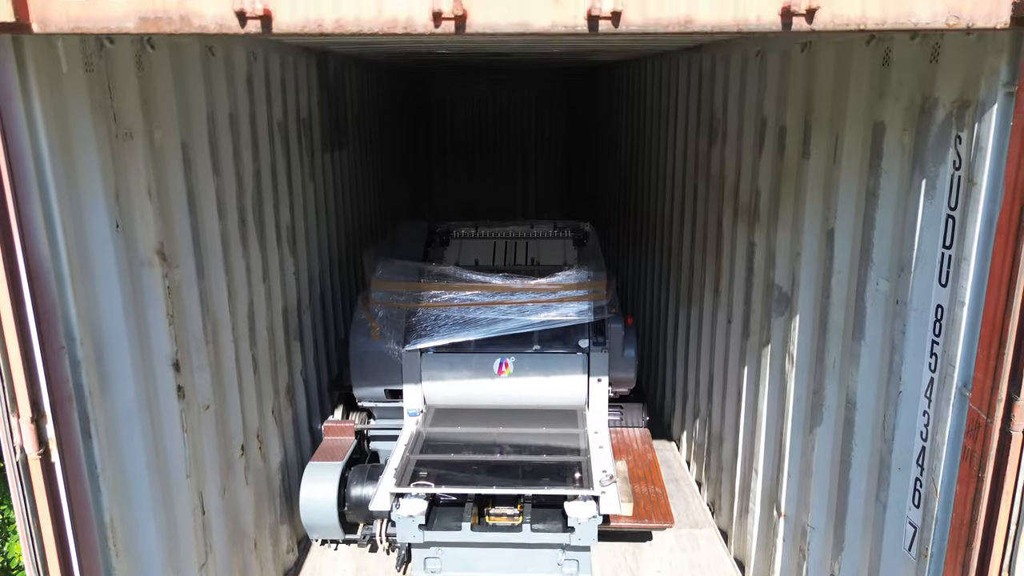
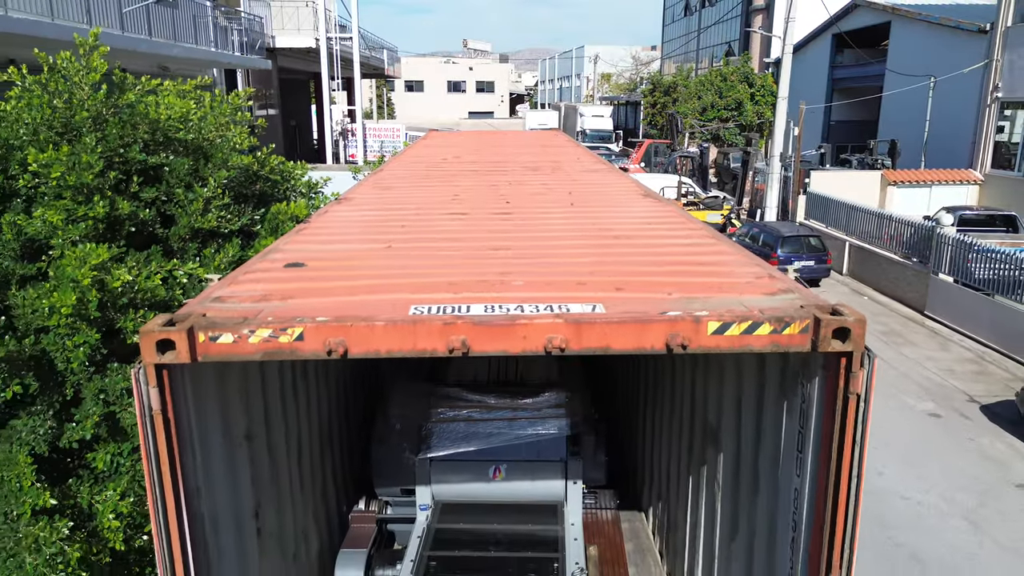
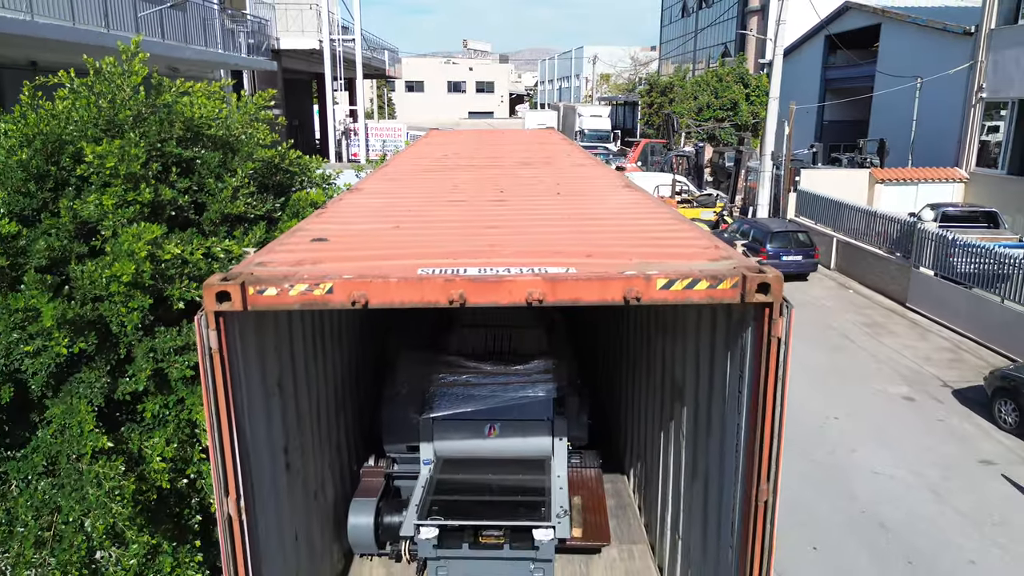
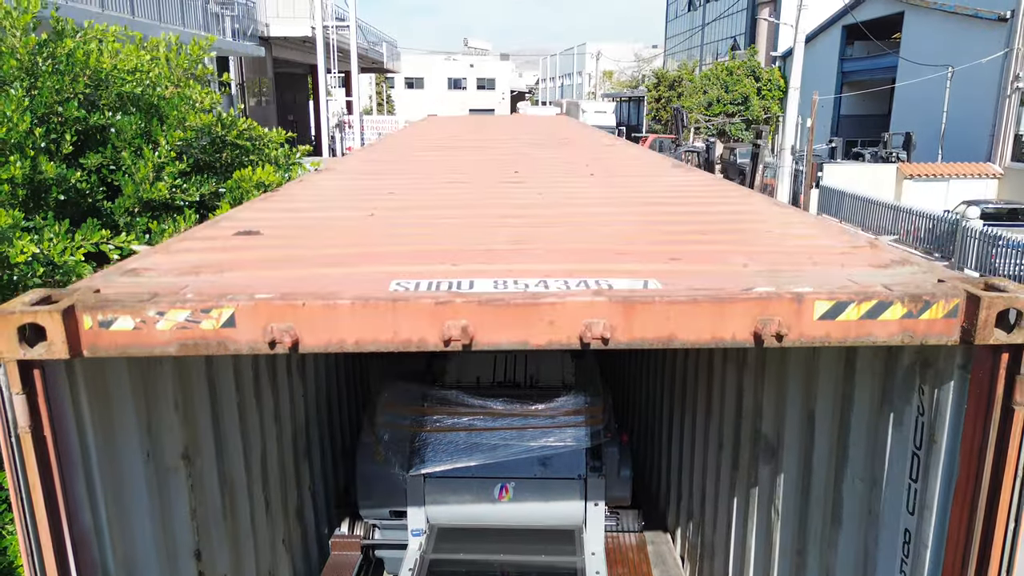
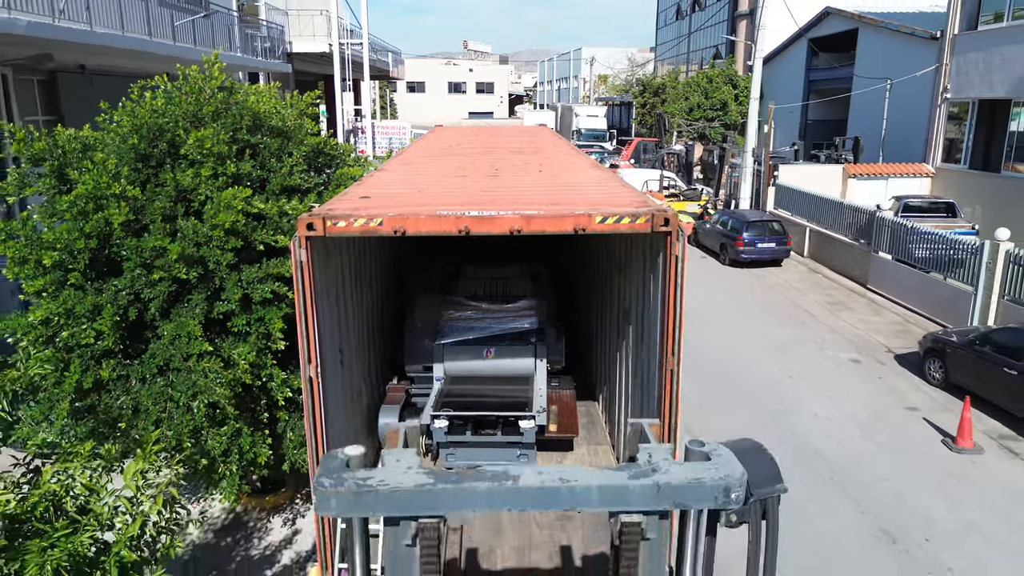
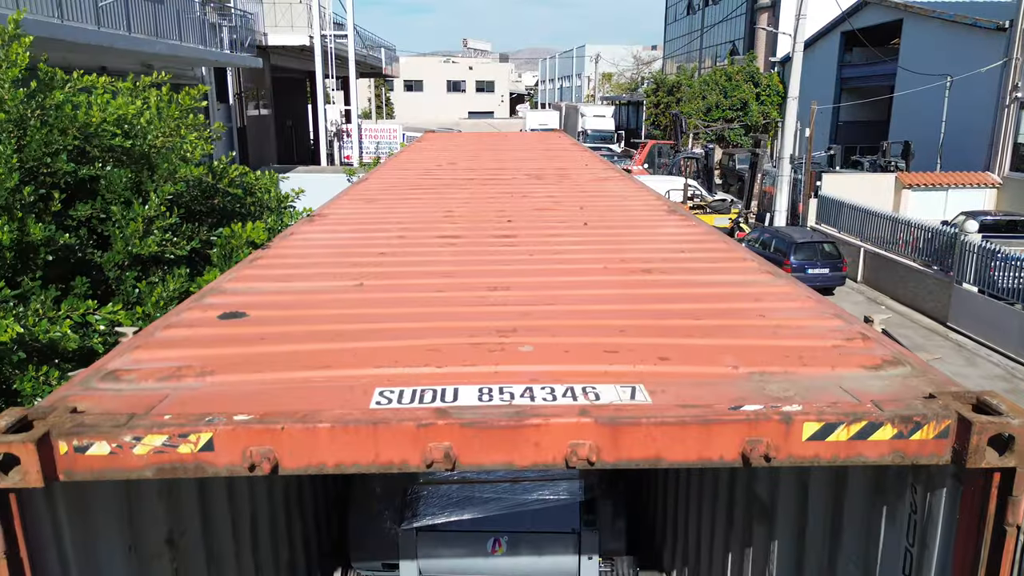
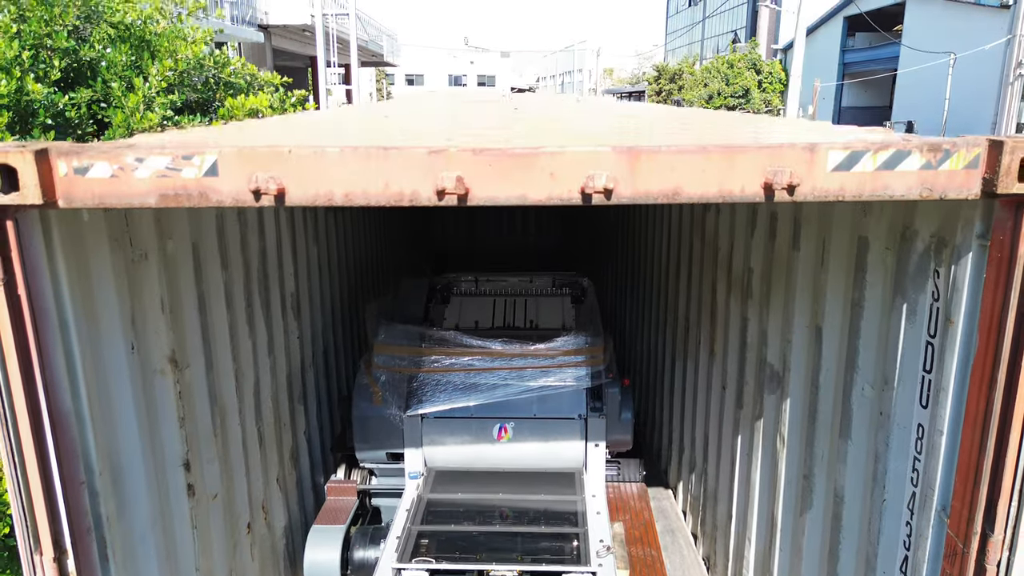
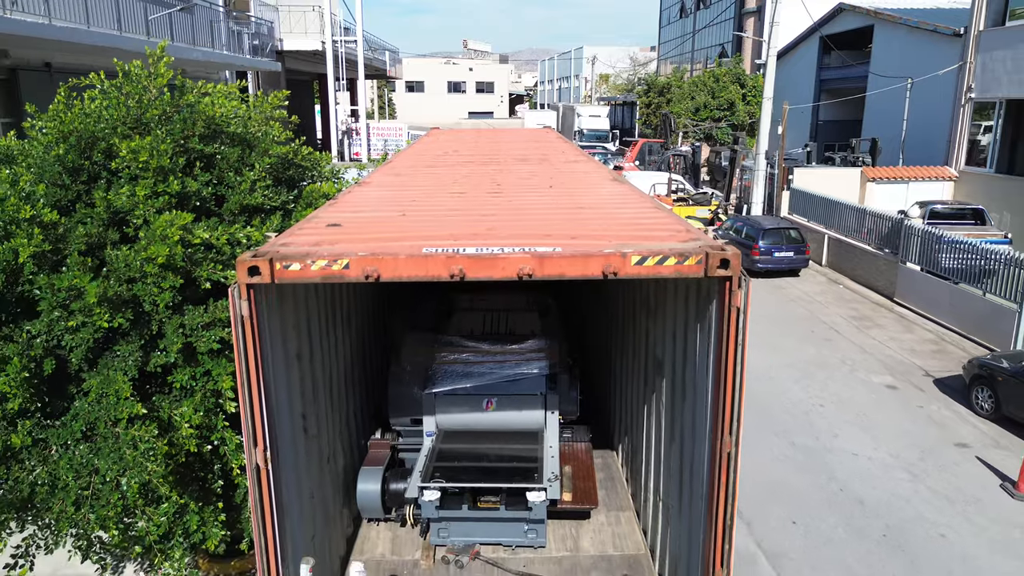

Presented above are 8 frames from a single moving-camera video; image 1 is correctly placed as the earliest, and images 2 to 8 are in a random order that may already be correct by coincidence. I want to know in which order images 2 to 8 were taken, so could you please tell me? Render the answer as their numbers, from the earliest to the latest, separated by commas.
7, 4, 6, 2, 3, 8, 5
